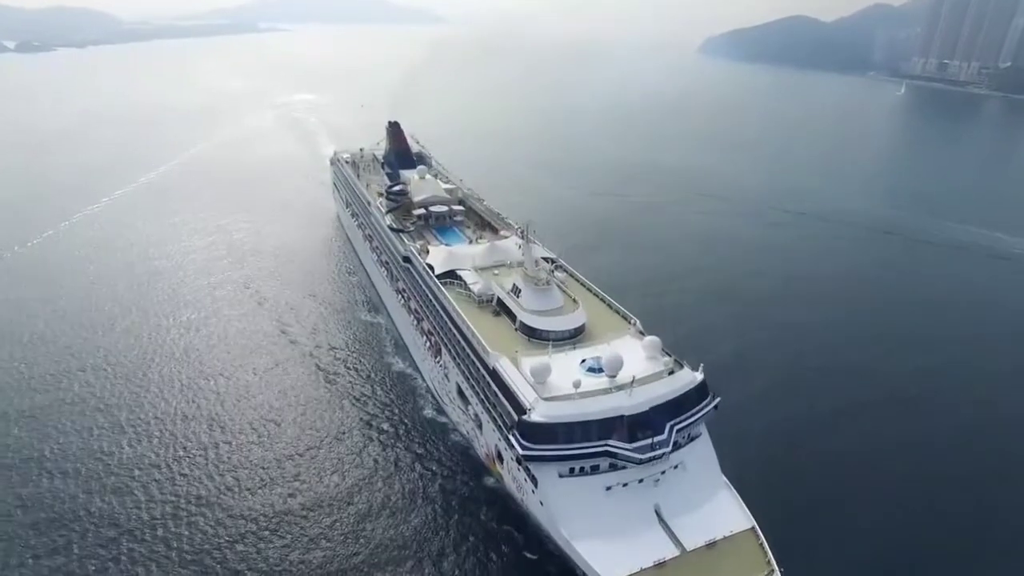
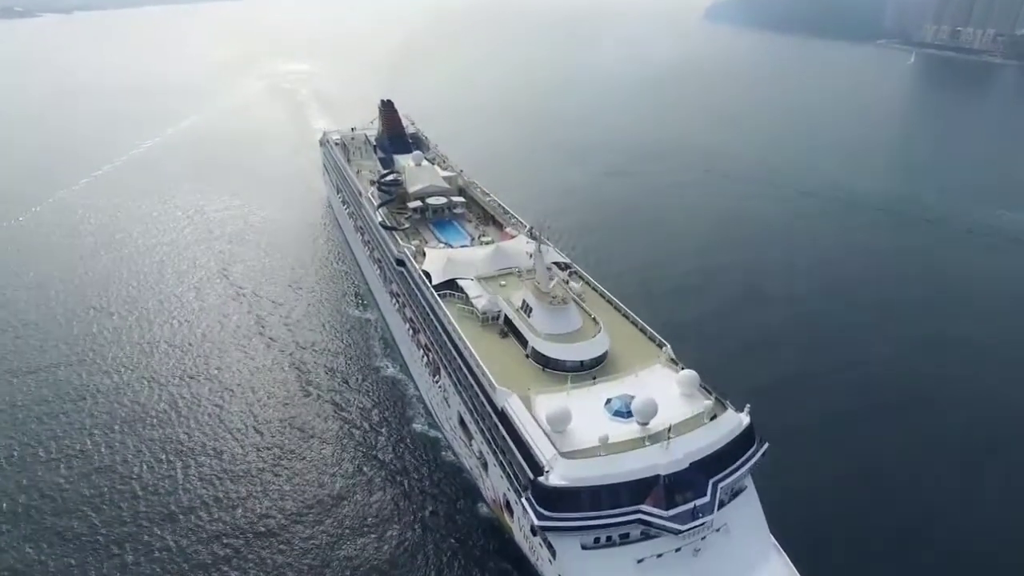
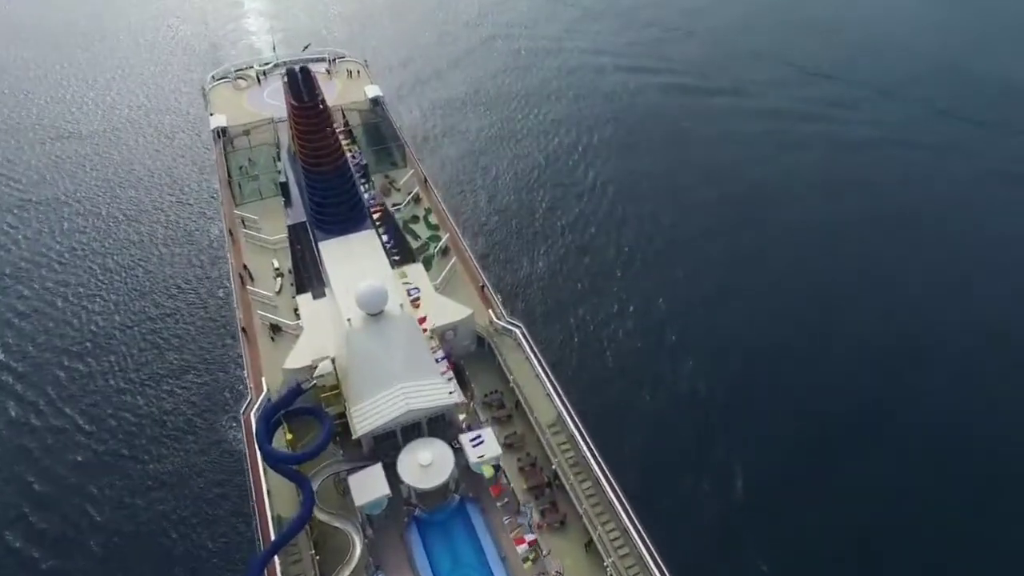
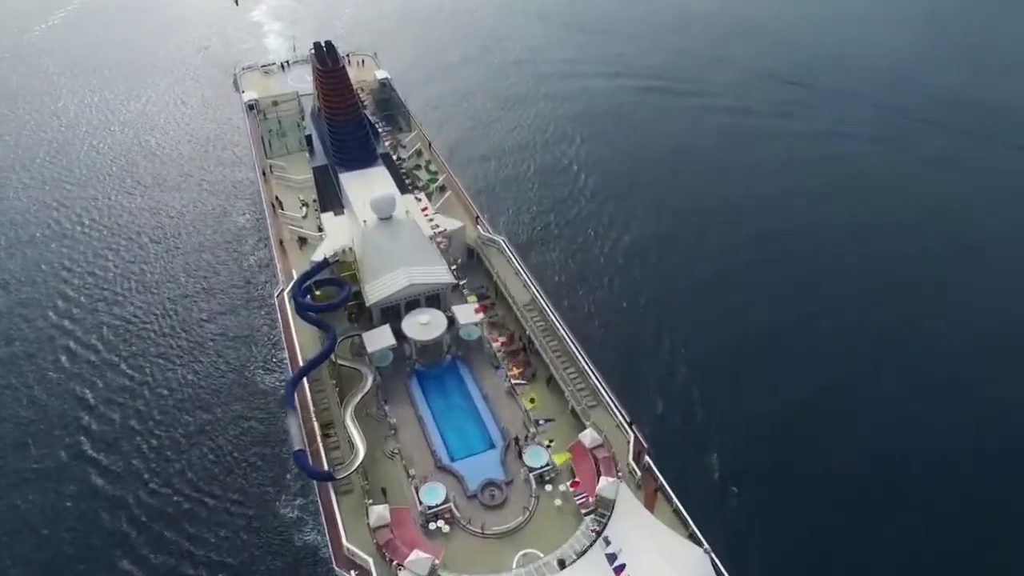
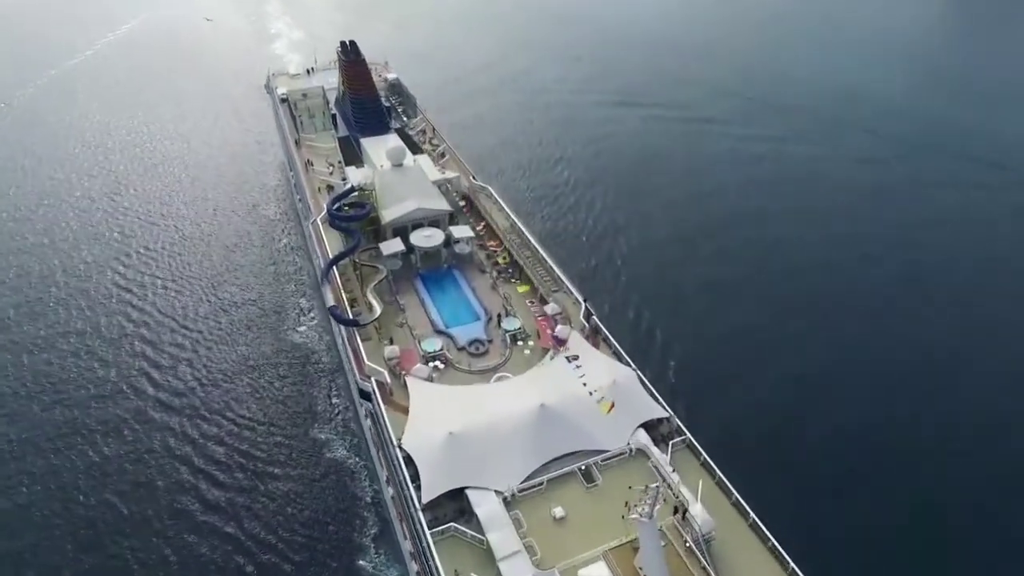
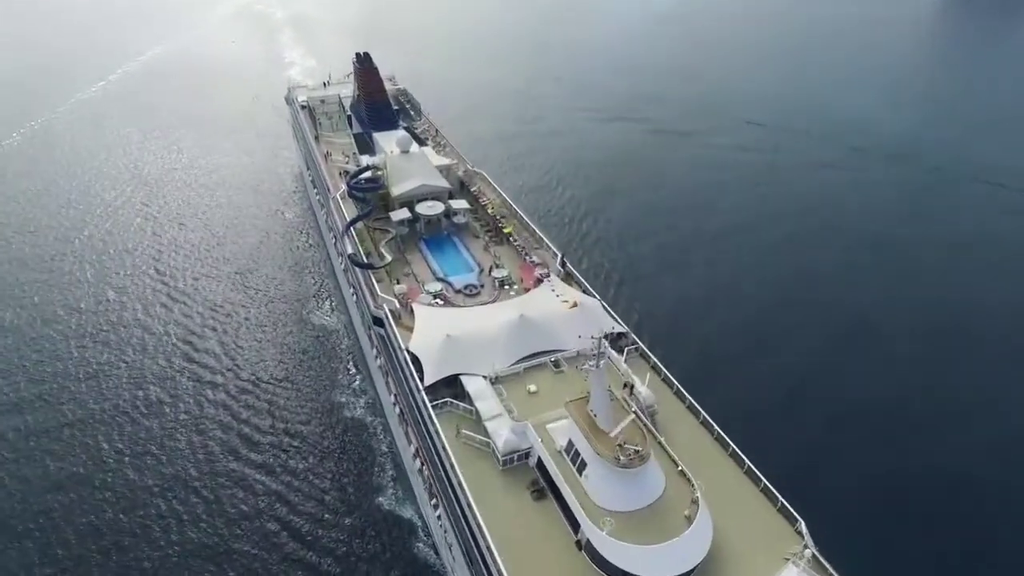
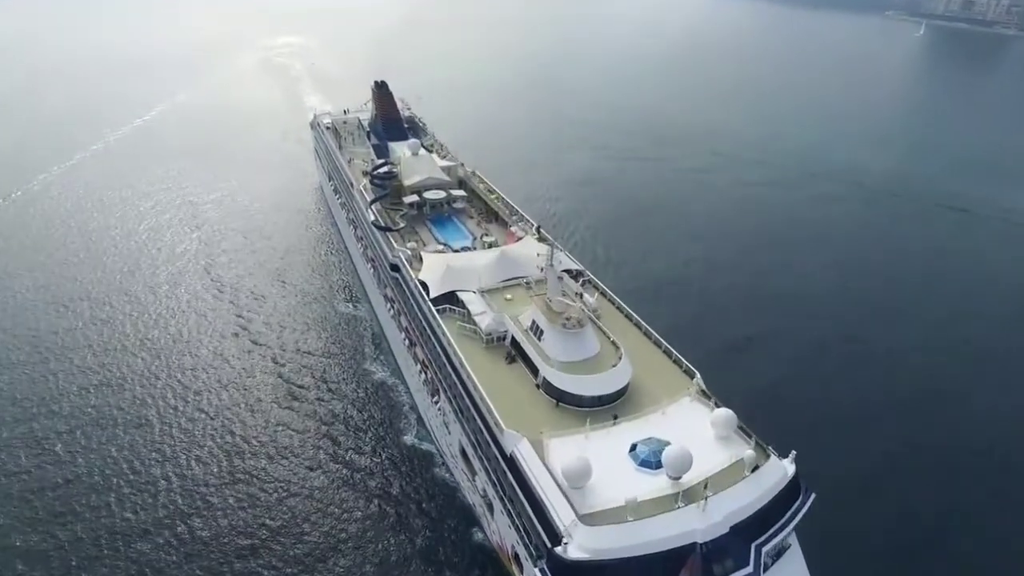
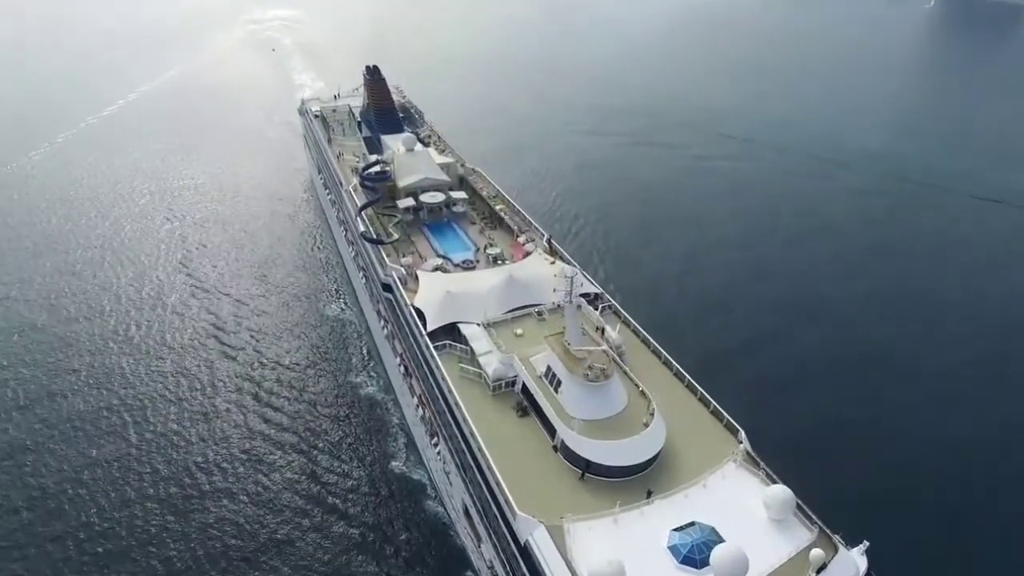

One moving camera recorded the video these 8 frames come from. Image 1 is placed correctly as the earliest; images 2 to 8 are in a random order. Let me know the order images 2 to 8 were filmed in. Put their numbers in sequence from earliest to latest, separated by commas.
2, 7, 8, 6, 5, 4, 3
